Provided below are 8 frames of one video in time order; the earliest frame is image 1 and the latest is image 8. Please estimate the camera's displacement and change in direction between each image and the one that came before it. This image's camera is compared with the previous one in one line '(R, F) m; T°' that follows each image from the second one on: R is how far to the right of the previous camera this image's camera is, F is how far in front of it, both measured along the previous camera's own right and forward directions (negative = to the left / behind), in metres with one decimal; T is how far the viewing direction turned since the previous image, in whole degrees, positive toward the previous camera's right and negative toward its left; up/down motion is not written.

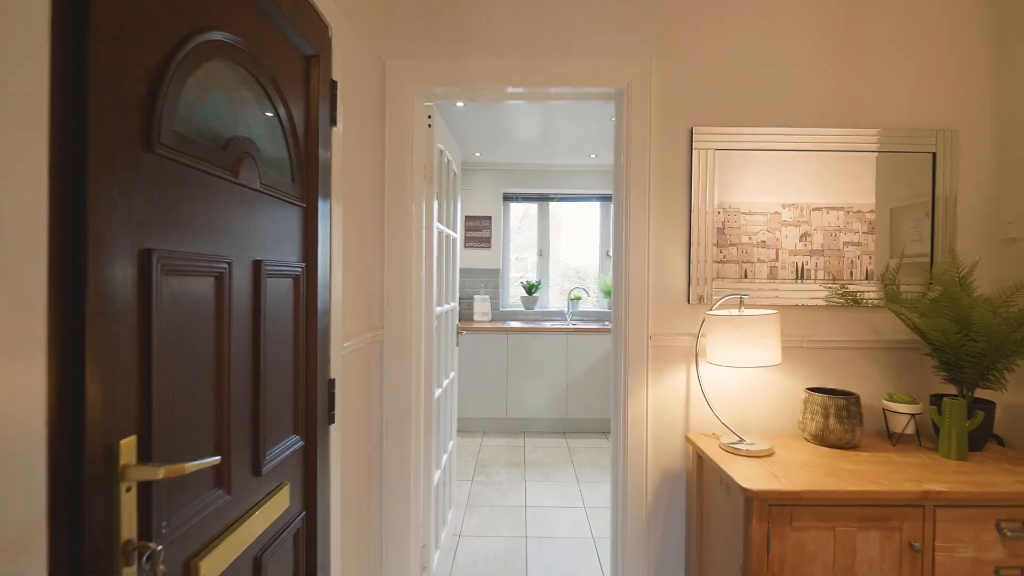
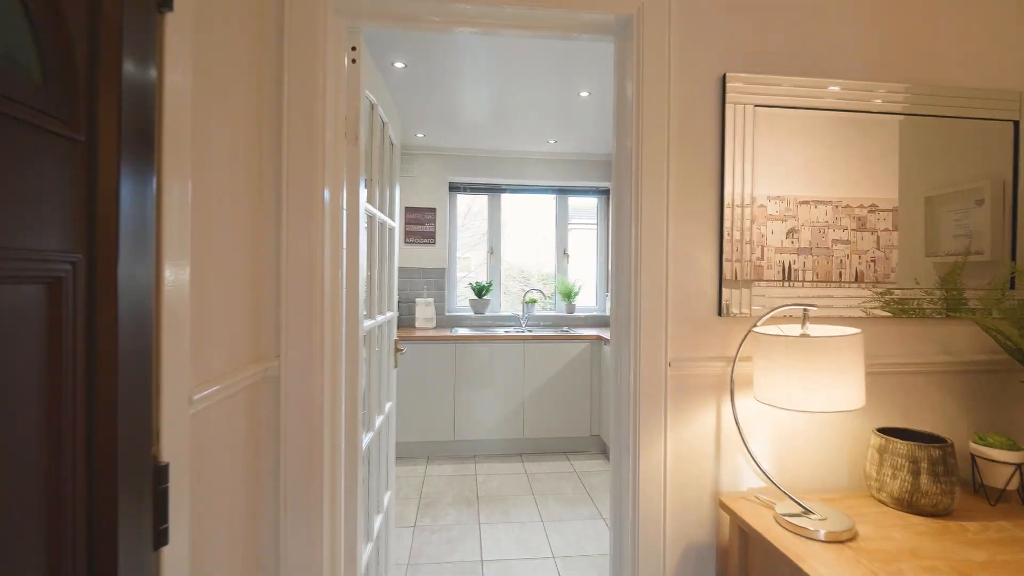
(-0.1, +0.5) m; +7°
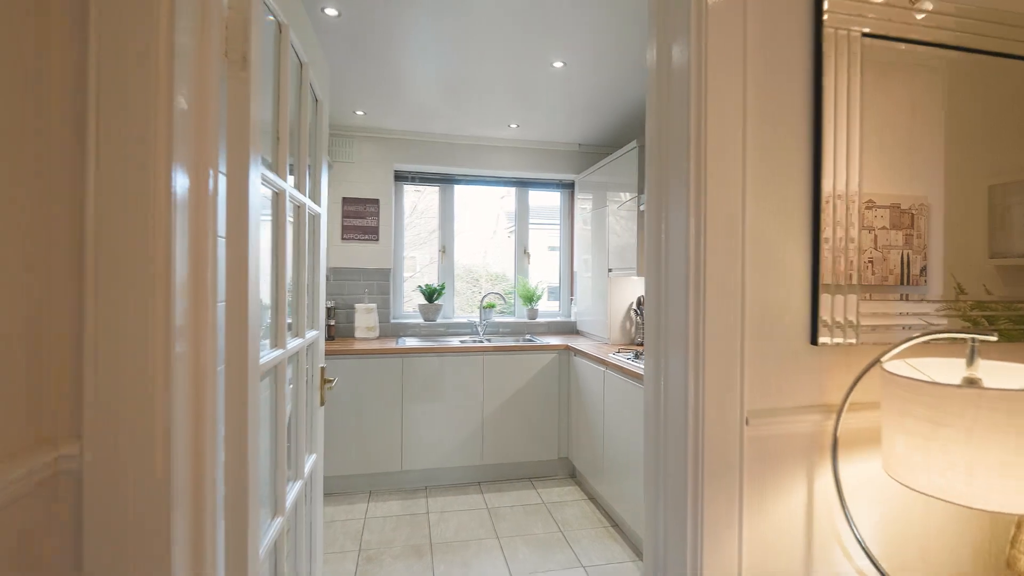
(-0.1, +0.5) m; +6°
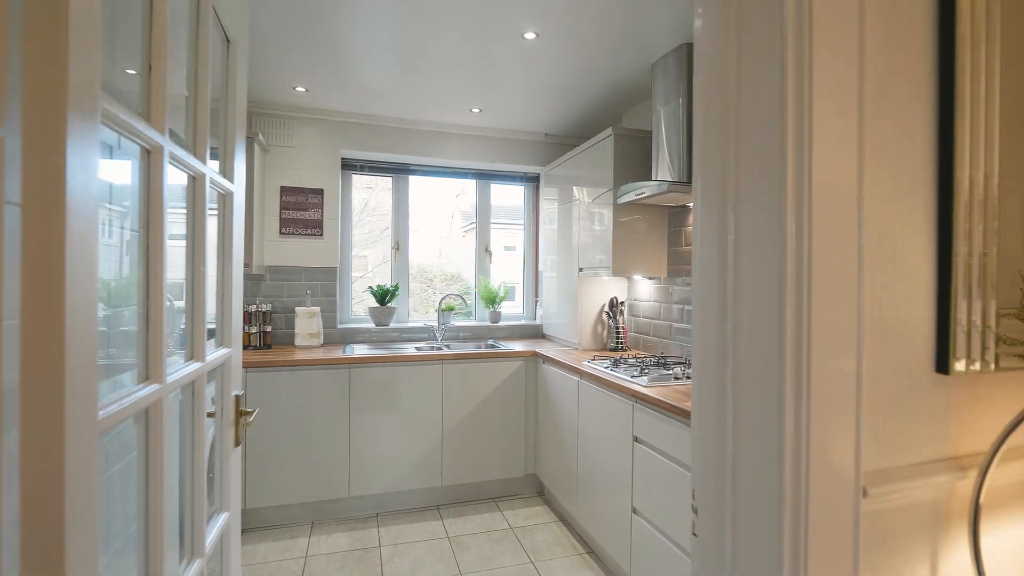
(0.0, +0.3) m; +5°
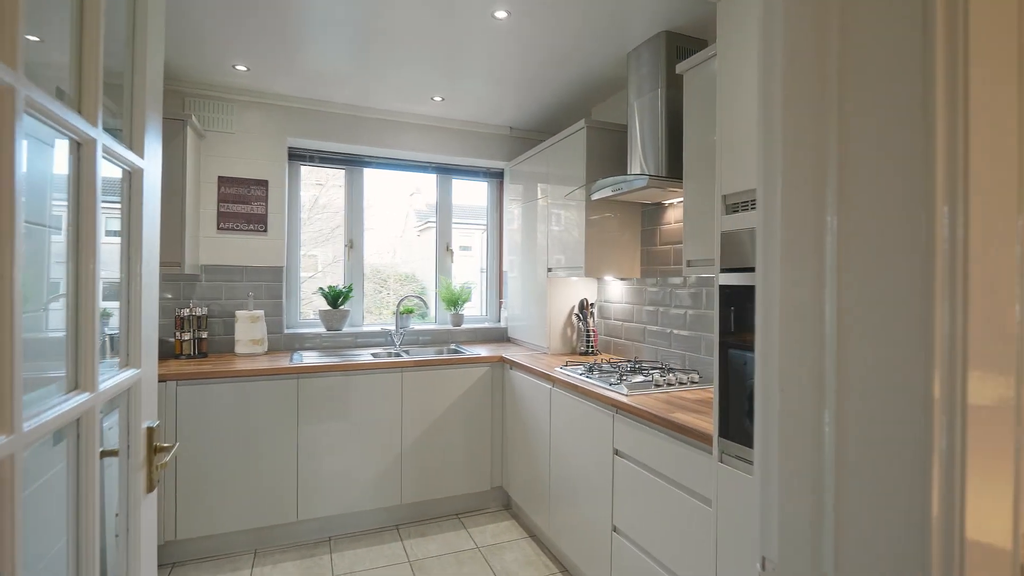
(-0.1, +0.2) m; +5°
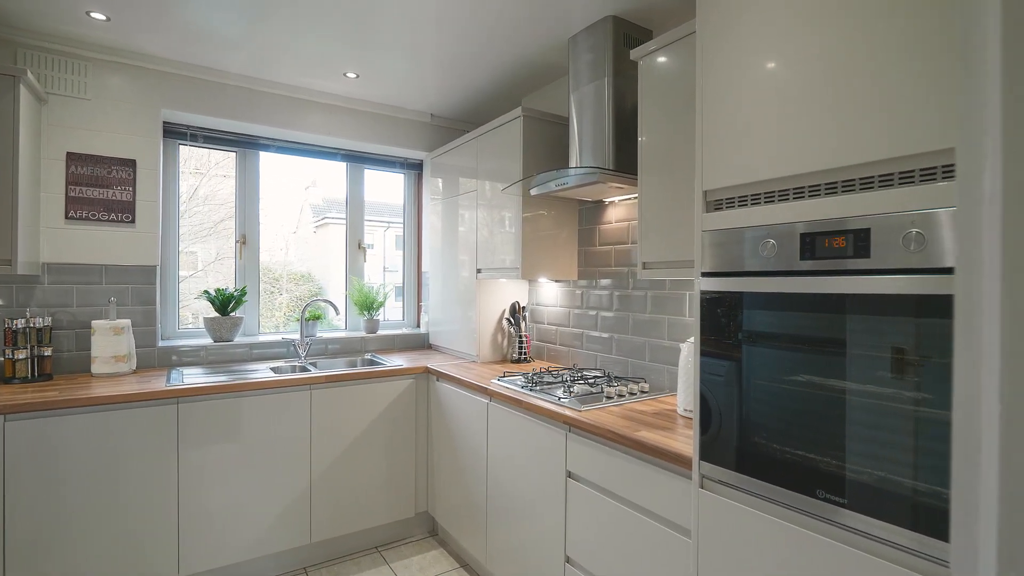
(-0.1, +0.2) m; +11°
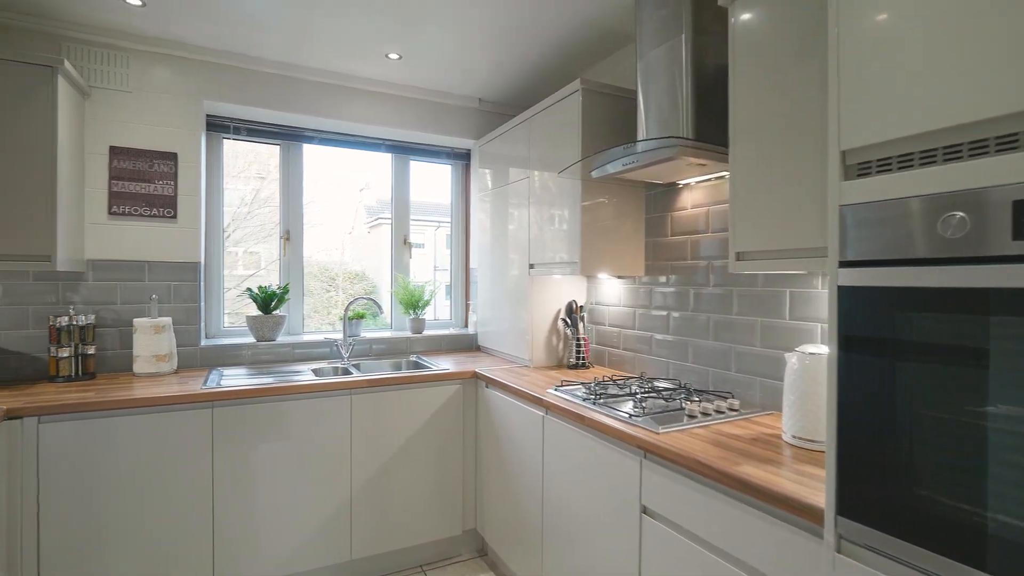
(0.0, +0.2) m; -6°
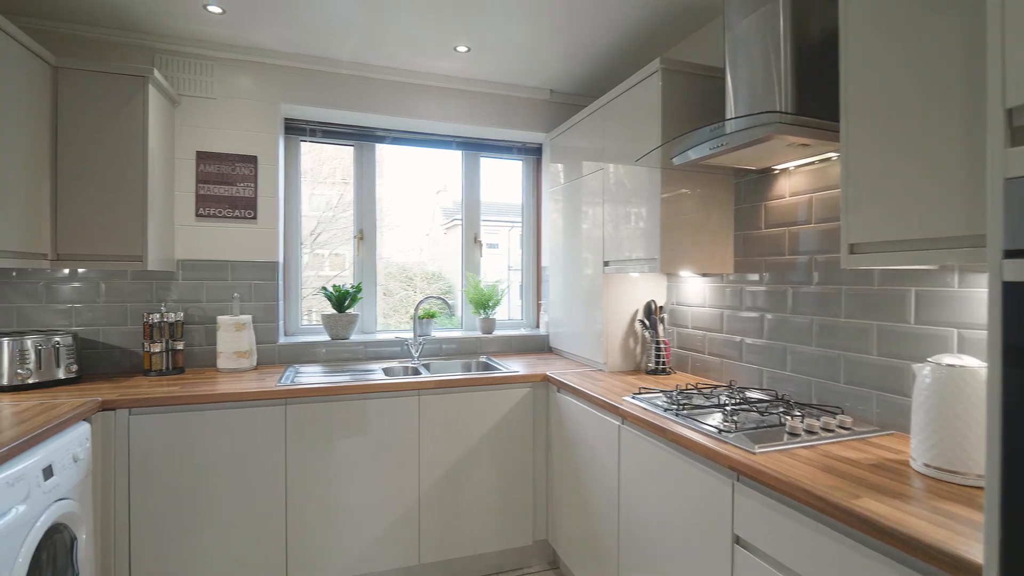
(0.0, +0.1) m; -8°
